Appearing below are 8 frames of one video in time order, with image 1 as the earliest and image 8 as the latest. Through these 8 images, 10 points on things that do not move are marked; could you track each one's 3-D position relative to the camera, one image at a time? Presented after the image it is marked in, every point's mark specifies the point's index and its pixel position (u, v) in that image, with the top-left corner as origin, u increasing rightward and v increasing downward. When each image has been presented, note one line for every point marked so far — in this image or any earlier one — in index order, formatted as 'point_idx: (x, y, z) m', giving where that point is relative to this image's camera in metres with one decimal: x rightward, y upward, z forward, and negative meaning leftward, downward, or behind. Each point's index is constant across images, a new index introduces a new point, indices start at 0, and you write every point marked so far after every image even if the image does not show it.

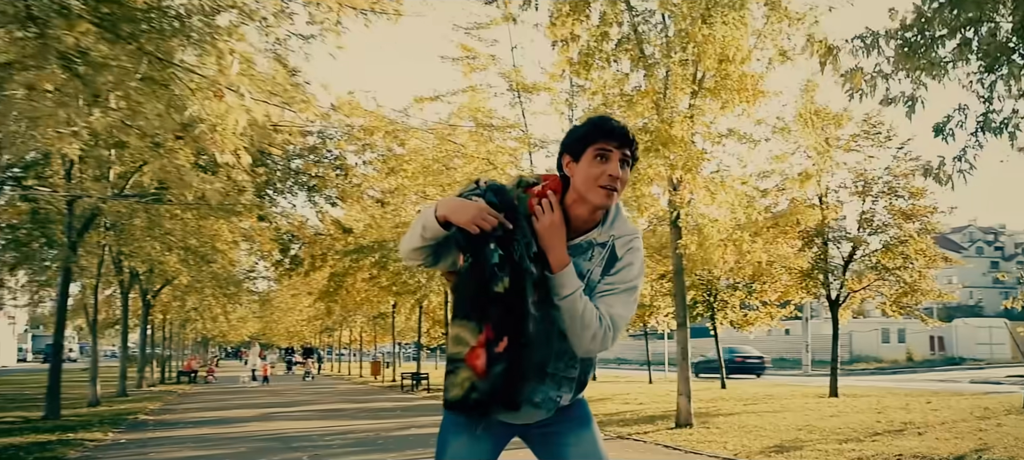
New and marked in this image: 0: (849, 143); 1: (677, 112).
0: (+7.1, +1.8, +16.0) m
1: (+2.4, +1.7, +11.0) m
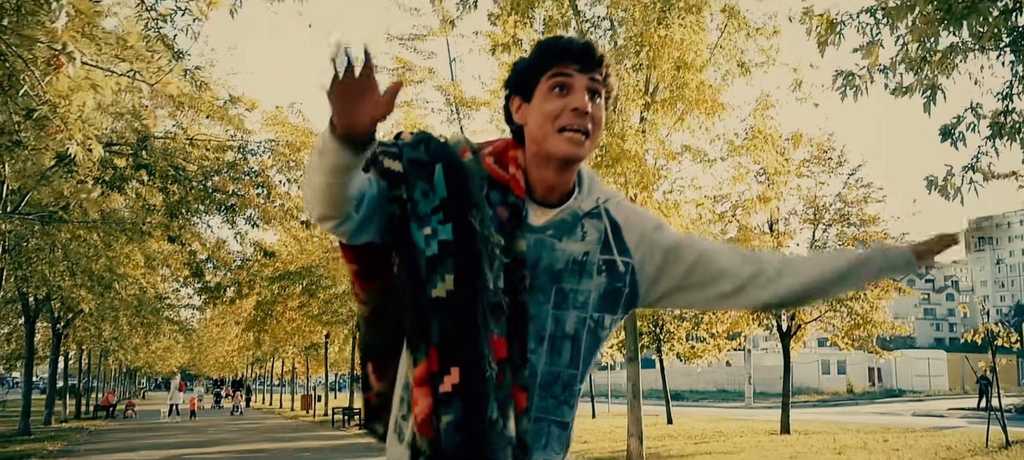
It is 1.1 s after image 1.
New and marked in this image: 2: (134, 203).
0: (+5.9, +1.2, +15.4) m
1: (+1.6, +1.4, +10.1) m
2: (-7.2, +0.5, +14.7) m
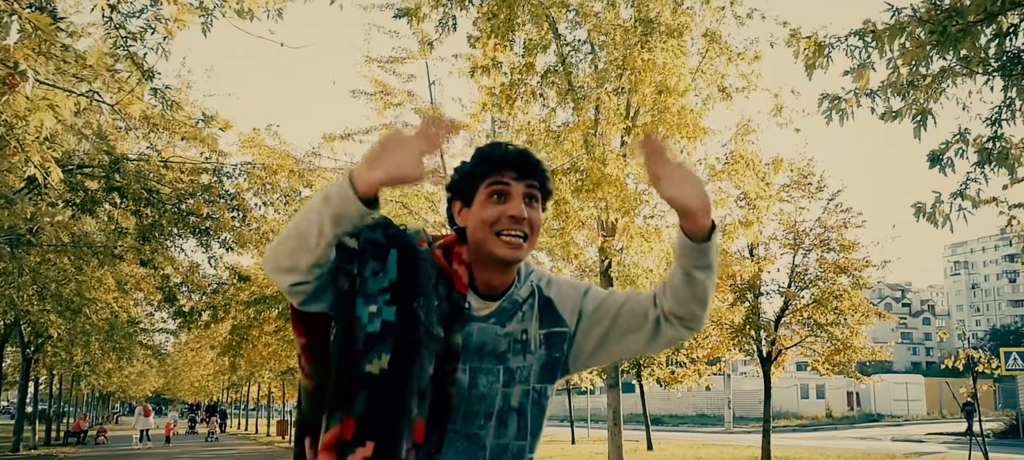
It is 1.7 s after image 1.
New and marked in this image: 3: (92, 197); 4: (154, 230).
0: (+5.5, +0.7, +15.4) m
1: (+1.3, +1.0, +10.0) m
2: (-7.6, +0.1, +14.3) m
3: (-7.3, +0.6, +13.2) m
4: (-6.1, 0.0, +13.1) m
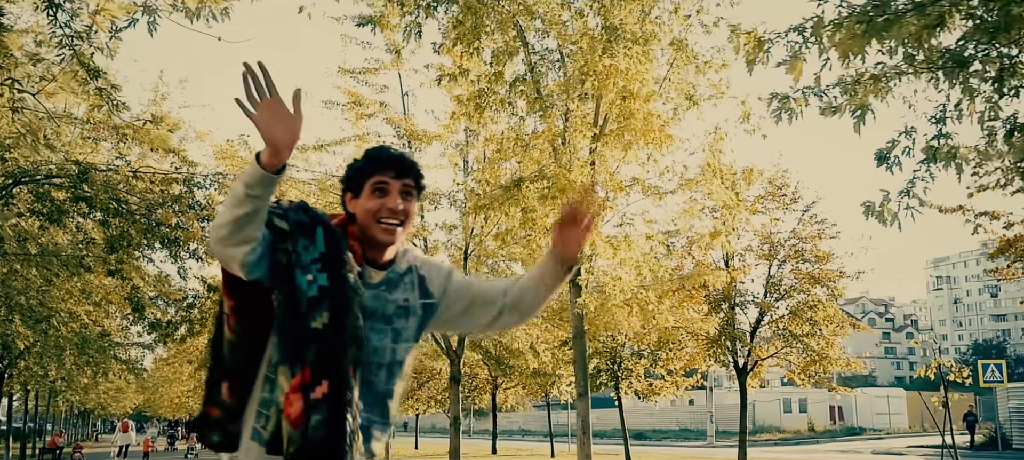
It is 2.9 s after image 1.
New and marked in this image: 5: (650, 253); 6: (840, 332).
0: (+4.9, +0.5, +15.4) m
1: (+0.9, +0.9, +9.9) m
2: (-8.1, -0.1, +14.1) m
3: (-7.8, +0.4, +13.0) m
4: (-6.6, -0.2, +12.9) m
5: (+2.0, -0.3, +11.0) m
6: (+6.8, -2.1, +15.7) m
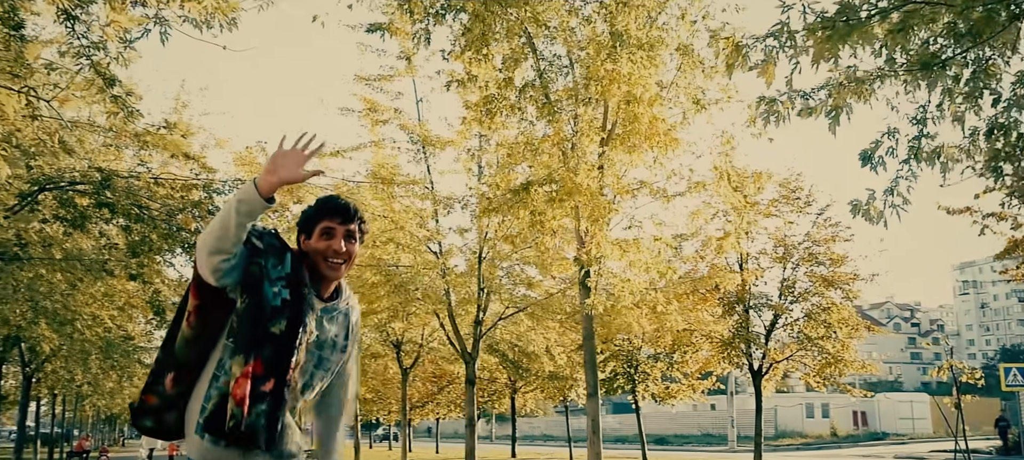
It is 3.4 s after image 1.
0: (+5.2, +0.5, +15.4) m
1: (+1.0, +0.9, +10.1) m
2: (-7.9, -0.2, +14.4) m
3: (-7.6, +0.3, +13.3) m
4: (-6.4, -0.3, +13.2) m
5: (+2.2, -0.4, +11.1) m
6: (+7.1, -2.2, +15.6) m
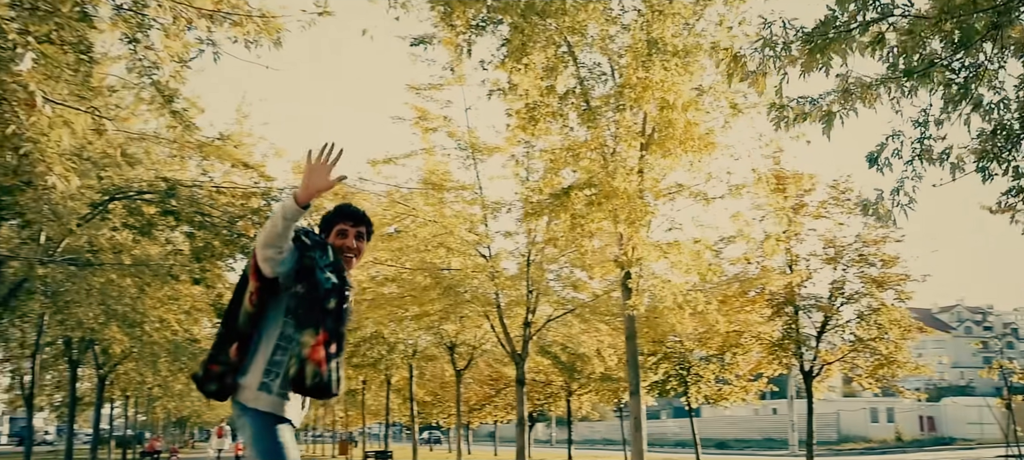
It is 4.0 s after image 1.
0: (+6.1, +0.5, +15.2) m
1: (+1.5, +0.9, +10.2) m
2: (-7.0, -0.3, +15.2) m
3: (-6.8, +0.2, +14.1) m
4: (-5.6, -0.4, +13.9) m
5: (+2.8, -0.4, +11.2) m
6: (+8.0, -2.1, +15.3) m
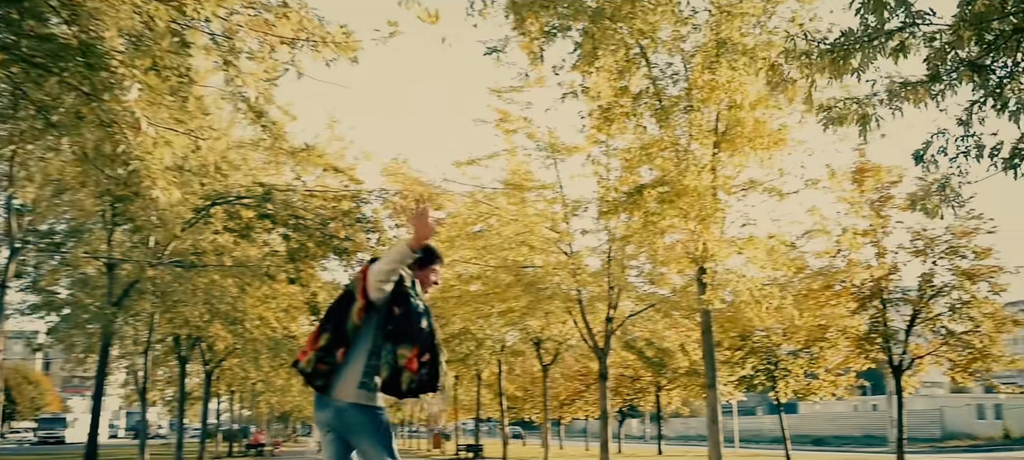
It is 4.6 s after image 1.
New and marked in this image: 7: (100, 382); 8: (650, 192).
0: (+7.7, +0.6, +14.8) m
1: (+2.5, +0.9, +10.3) m
2: (-5.3, -0.4, +16.3) m
3: (-5.3, +0.1, +15.1) m
4: (-4.1, -0.4, +14.8) m
5: (+3.9, -0.3, +11.1) m
6: (+9.6, -2.0, +14.6) m
7: (-9.1, -3.3, +16.9) m
8: (+1.9, +0.5, +10.3) m
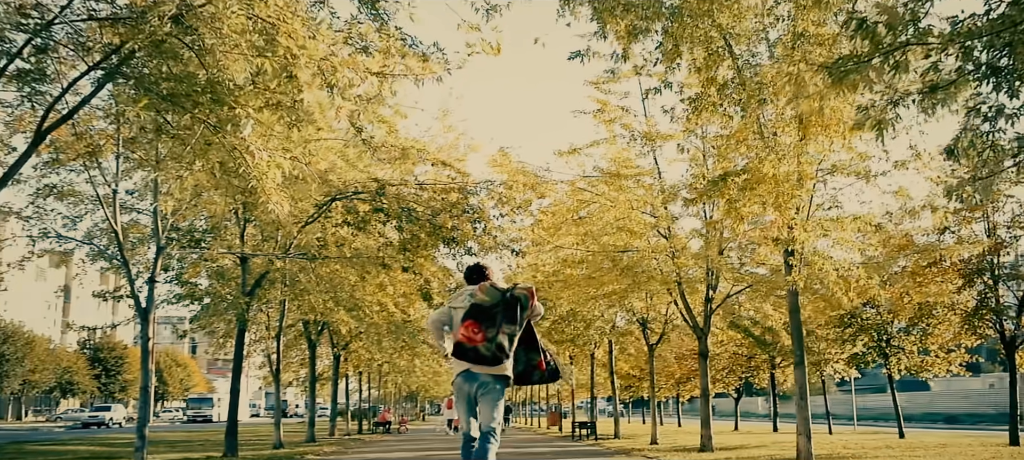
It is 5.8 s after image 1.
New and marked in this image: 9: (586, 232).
0: (+9.4, +1.1, +14.1) m
1: (+3.6, +1.1, +10.5) m
2: (-3.2, -0.3, +17.6) m
3: (-3.3, +0.2, +16.4) m
4: (-2.2, -0.3, +15.9) m
5: (+5.2, 0.0, +11.1) m
6: (+11.4, -1.4, +13.8) m
7: (-6.7, -3.3, +18.8) m
8: (+3.1, +0.7, +10.6) m
9: (+1.7, 0.0, +19.0) m
